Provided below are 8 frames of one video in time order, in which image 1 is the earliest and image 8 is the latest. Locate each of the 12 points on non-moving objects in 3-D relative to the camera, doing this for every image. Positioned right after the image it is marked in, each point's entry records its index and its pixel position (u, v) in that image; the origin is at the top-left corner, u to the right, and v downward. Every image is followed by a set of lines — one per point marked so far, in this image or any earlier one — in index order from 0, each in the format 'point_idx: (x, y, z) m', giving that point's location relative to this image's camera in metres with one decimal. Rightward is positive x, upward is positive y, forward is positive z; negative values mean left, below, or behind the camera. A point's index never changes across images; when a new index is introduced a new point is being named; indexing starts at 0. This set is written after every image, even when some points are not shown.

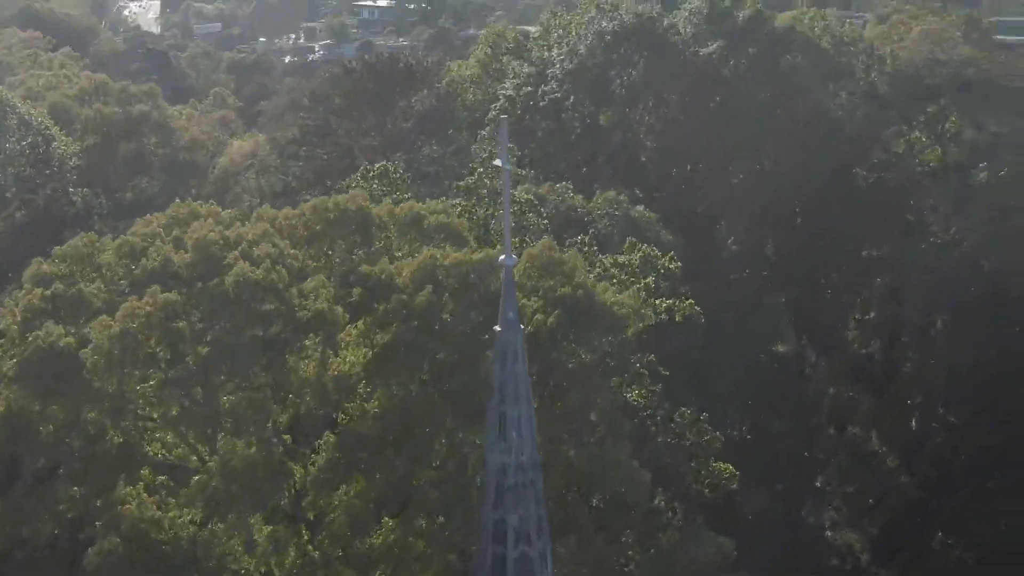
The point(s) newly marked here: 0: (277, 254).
0: (-1.9, +0.3, +12.4) m
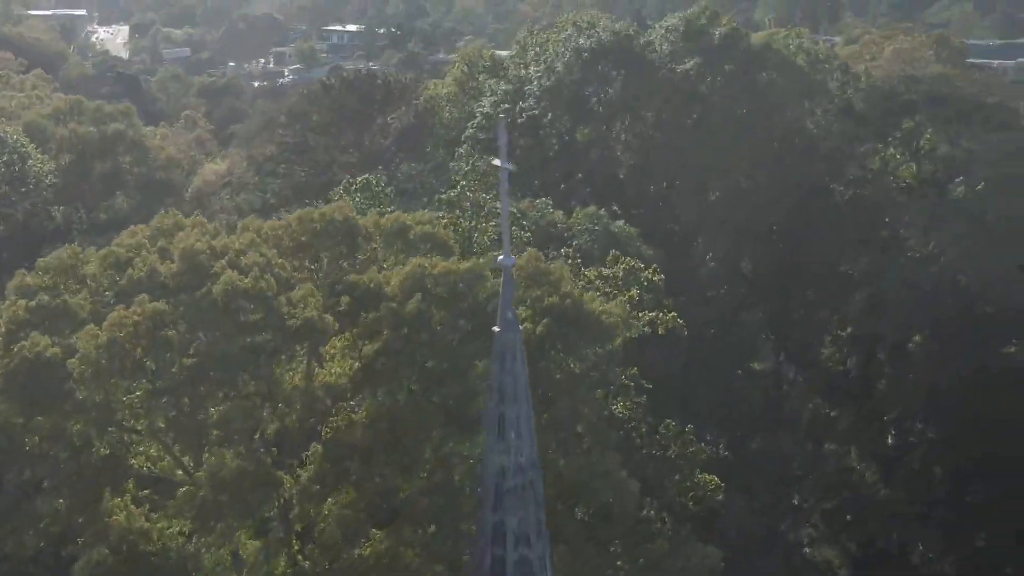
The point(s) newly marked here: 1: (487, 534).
0: (-1.9, +0.2, +12.4) m
1: (-0.1, -1.4, +8.6) m
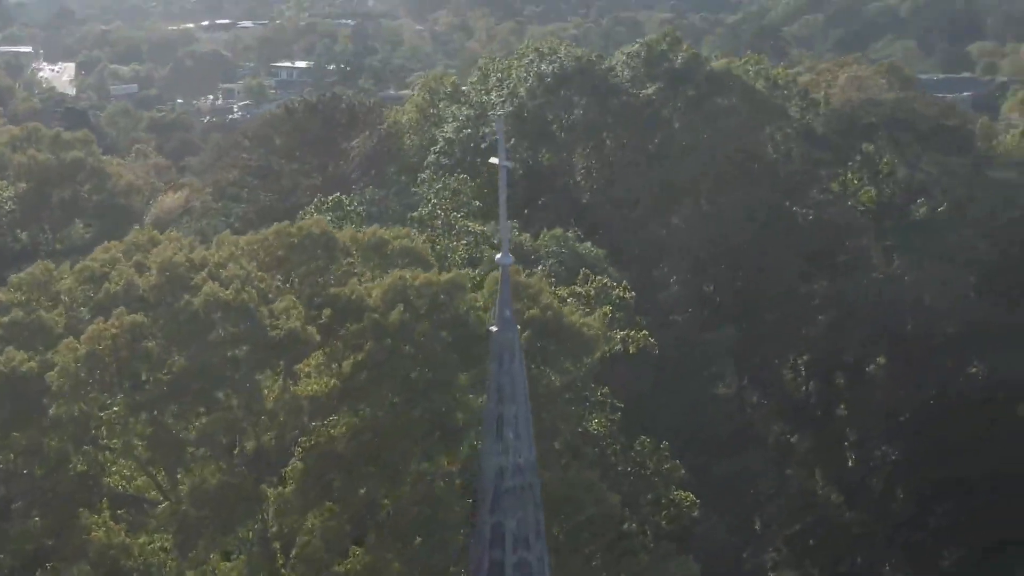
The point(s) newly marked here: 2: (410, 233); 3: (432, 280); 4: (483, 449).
0: (-2.1, +0.1, +12.2) m
1: (-0.2, -1.4, +8.5) m
2: (-0.9, +0.5, +14.5) m
3: (-0.6, +0.1, +12.4) m
4: (-0.2, -0.9, +8.5) m
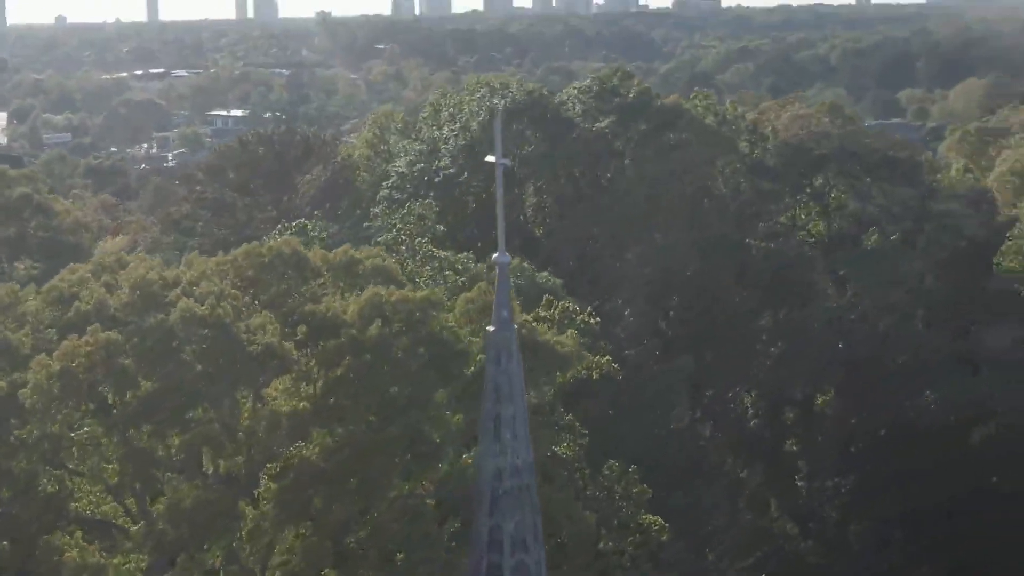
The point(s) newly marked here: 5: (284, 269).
0: (-2.3, 0.0, +12.1) m
1: (-0.2, -1.4, +8.4) m
2: (-1.2, +0.3, +14.4) m
3: (-0.8, -0.1, +12.4) m
4: (-0.2, -0.9, +8.4) m
5: (-1.9, +0.1, +13.2) m
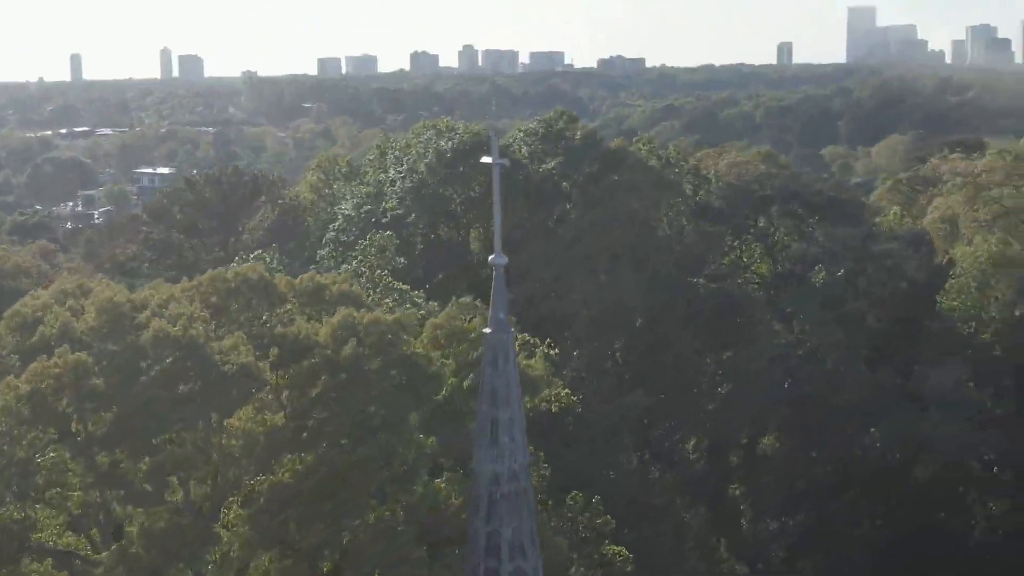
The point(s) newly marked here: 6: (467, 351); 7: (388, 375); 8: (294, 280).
0: (-2.5, -0.2, +11.9) m
1: (-0.2, -1.4, +8.2) m
2: (-1.5, +0.1, +14.3) m
3: (-1.0, -0.2, +12.3) m
4: (-0.2, -0.9, +8.3) m
5: (-2.2, -0.1, +13.0) m
6: (-0.4, -0.5, +13.3) m
7: (-0.9, -0.7, +11.9) m
8: (-1.9, +0.1, +13.6) m
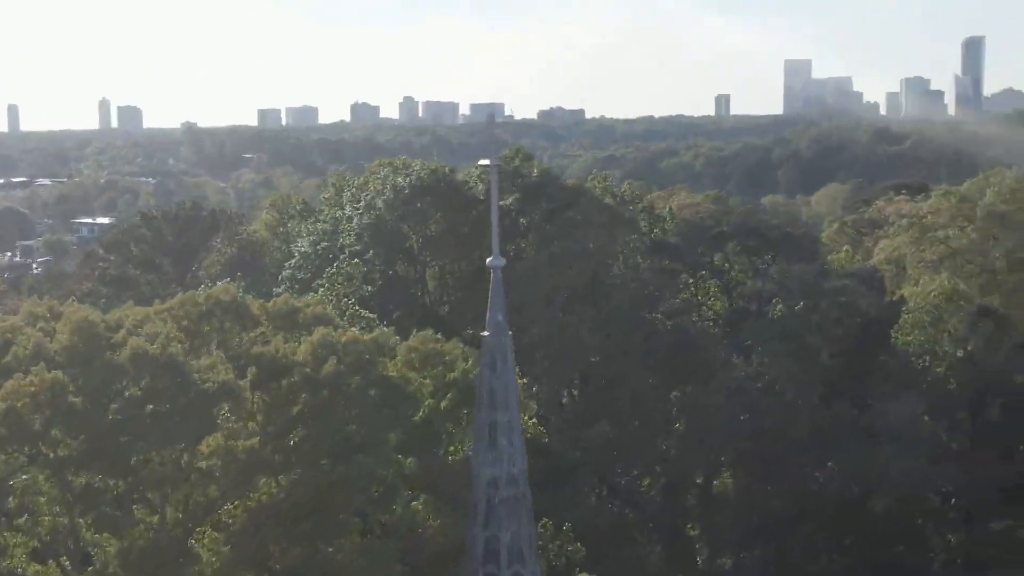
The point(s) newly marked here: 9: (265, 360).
0: (-2.6, -0.4, +11.8) m
1: (-0.2, -1.4, +8.2) m
2: (-1.8, -0.1, +14.2) m
3: (-1.2, -0.4, +12.2) m
4: (-0.2, -0.9, +8.2) m
5: (-2.4, -0.2, +12.9) m
6: (-0.6, -0.7, +13.2) m
7: (-1.1, -0.8, +11.8) m
8: (-2.1, -0.1, +13.5) m
9: (-1.9, -0.5, +11.9) m
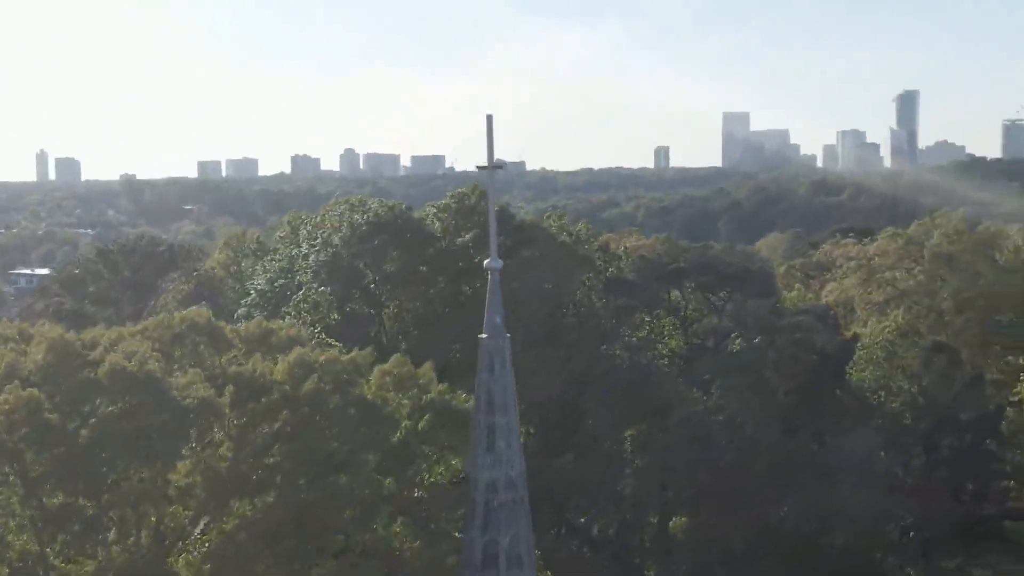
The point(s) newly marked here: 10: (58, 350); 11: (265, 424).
0: (-2.8, -0.5, +11.6) m
1: (-0.2, -1.4, +8.1) m
2: (-2.0, -0.4, +14.1) m
3: (-1.4, -0.5, +12.1) m
4: (-0.2, -0.9, +8.2) m
5: (-2.6, -0.4, +12.8) m
6: (-0.8, -0.9, +13.1) m
7: (-1.2, -0.9, +11.7) m
8: (-2.3, -0.3, +13.4) m
9: (-2.0, -0.7, +11.8) m
10: (-3.3, -0.5, +11.4) m
11: (-1.8, -1.0, +11.5) m
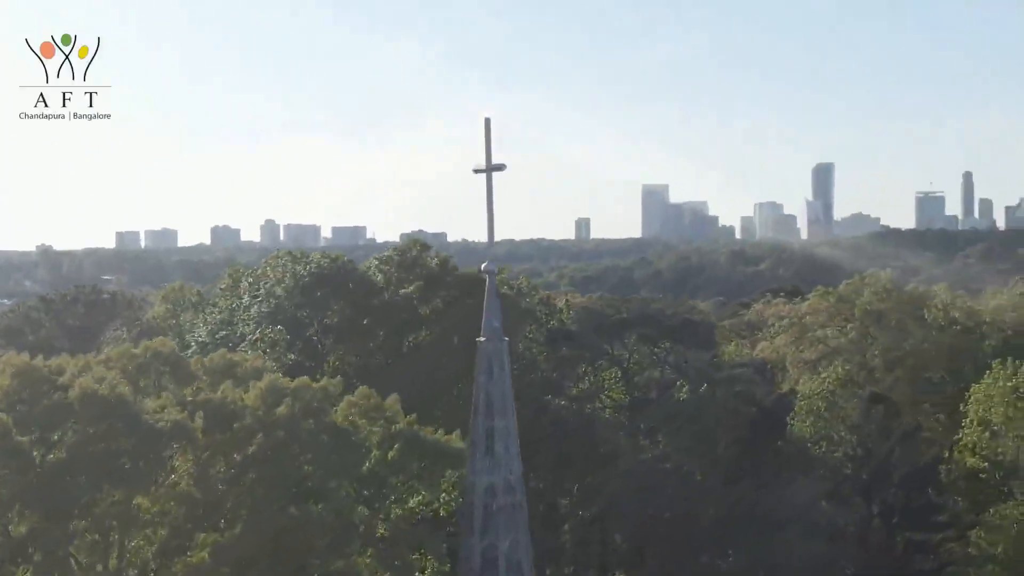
0: (-2.9, -0.7, +11.4) m
1: (-0.2, -1.4, +8.0) m
2: (-2.3, -0.6, +13.9) m
3: (-1.6, -0.7, +11.9) m
4: (-0.2, -0.9, +8.1) m
5: (-2.8, -0.6, +12.6) m
6: (-1.0, -1.2, +13.0) m
7: (-1.4, -1.1, +11.5) m
8: (-2.6, -0.6, +13.2) m
9: (-2.2, -0.9, +11.6) m
10: (-3.5, -0.6, +11.2) m
11: (-2.0, -1.2, +11.3) m
